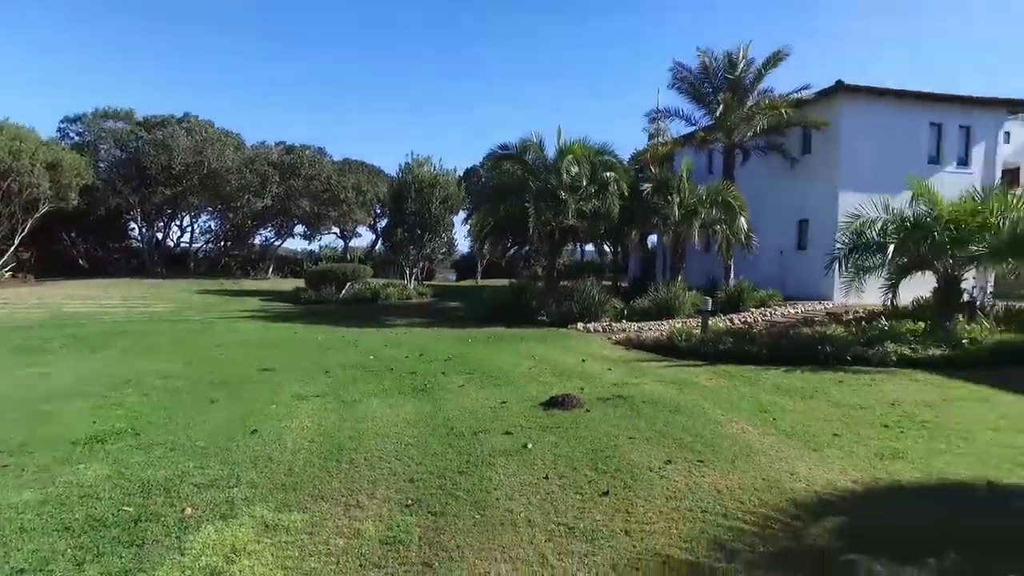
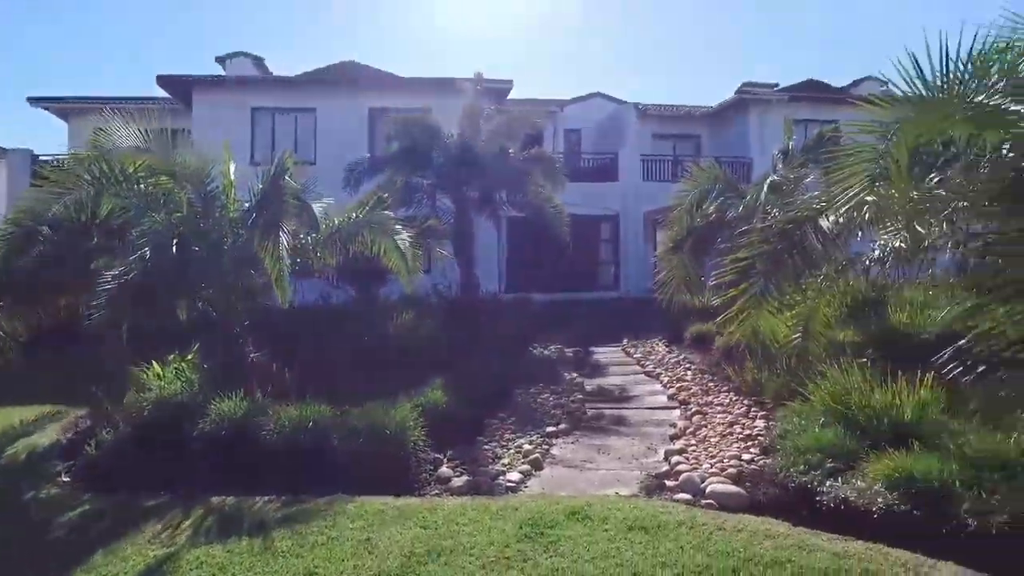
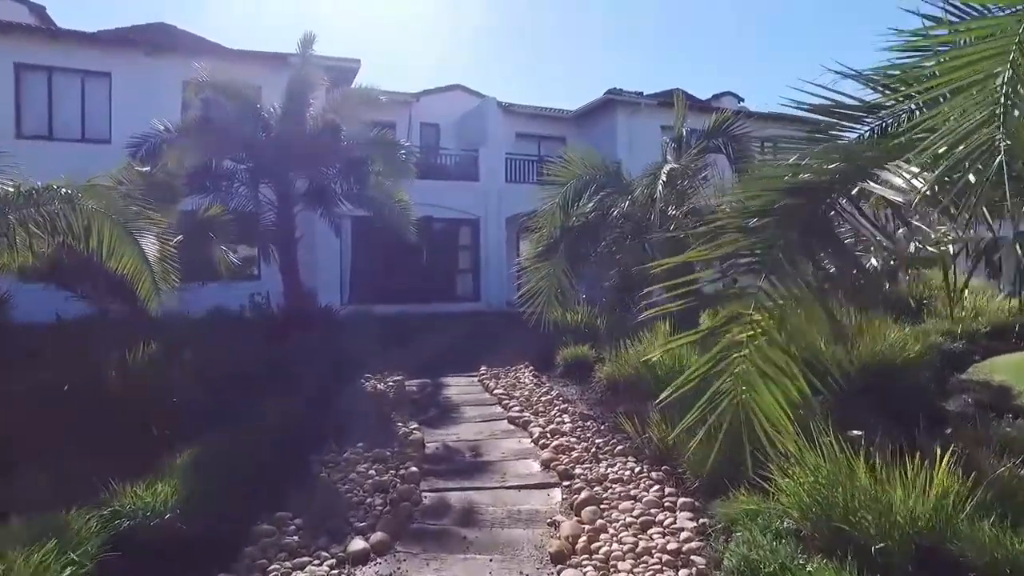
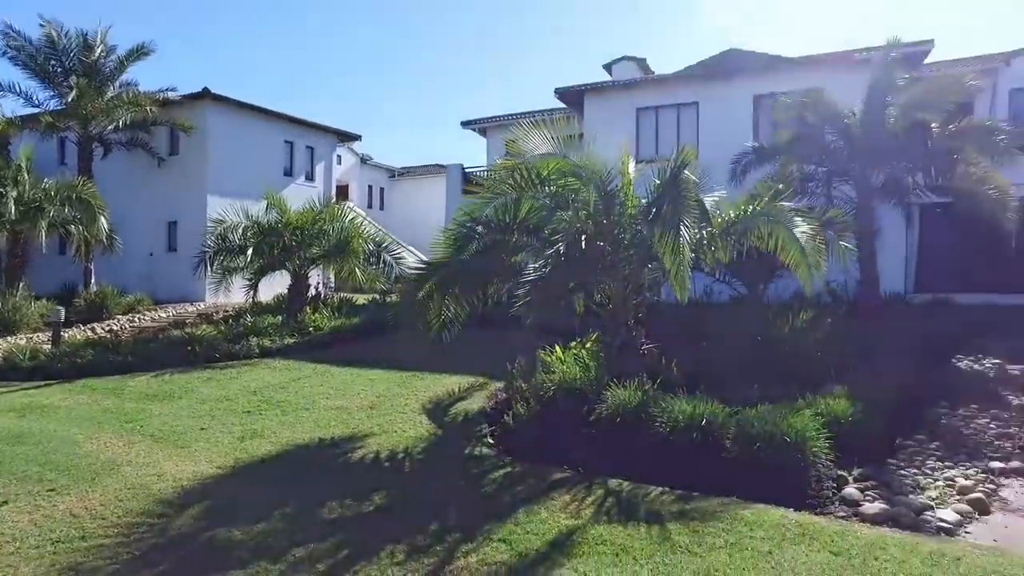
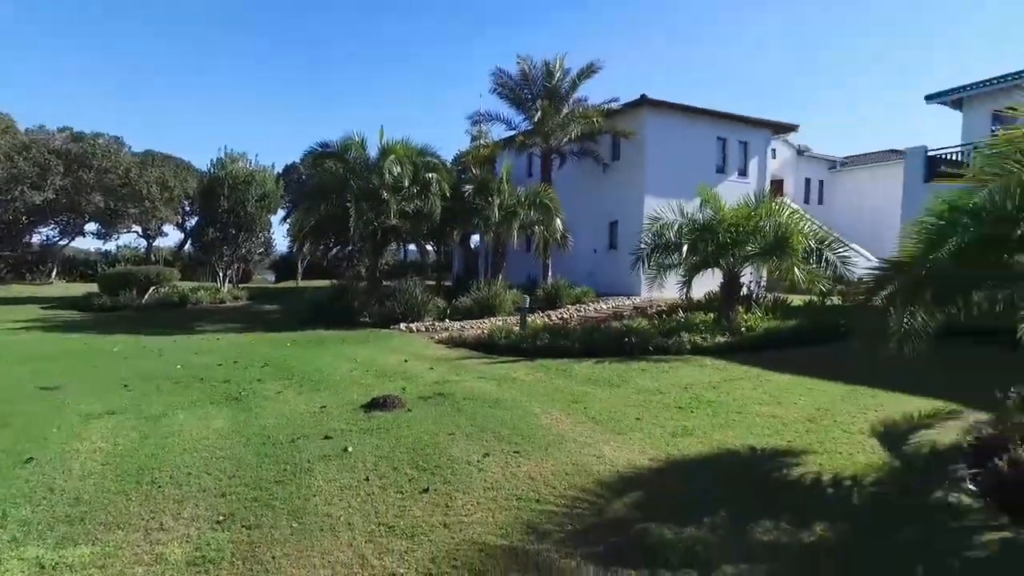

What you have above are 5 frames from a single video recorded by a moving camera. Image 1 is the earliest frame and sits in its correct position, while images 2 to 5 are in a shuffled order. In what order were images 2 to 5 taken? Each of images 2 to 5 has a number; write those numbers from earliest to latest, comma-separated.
5, 4, 2, 3
